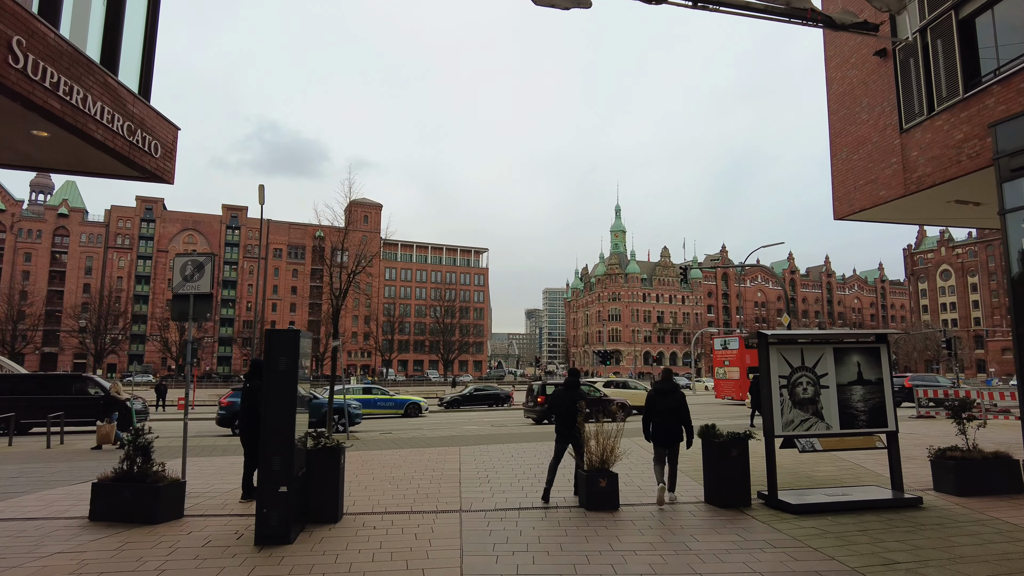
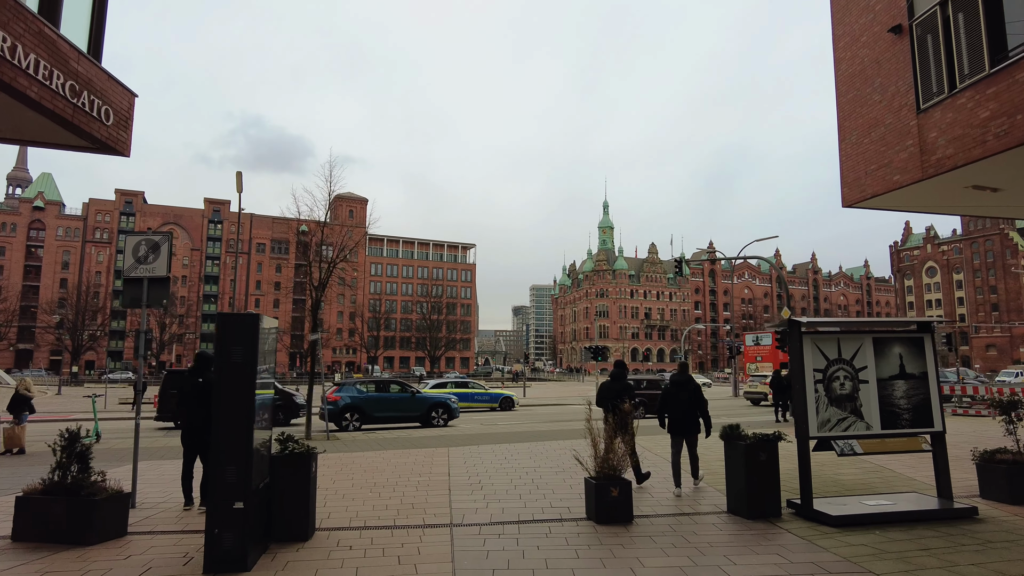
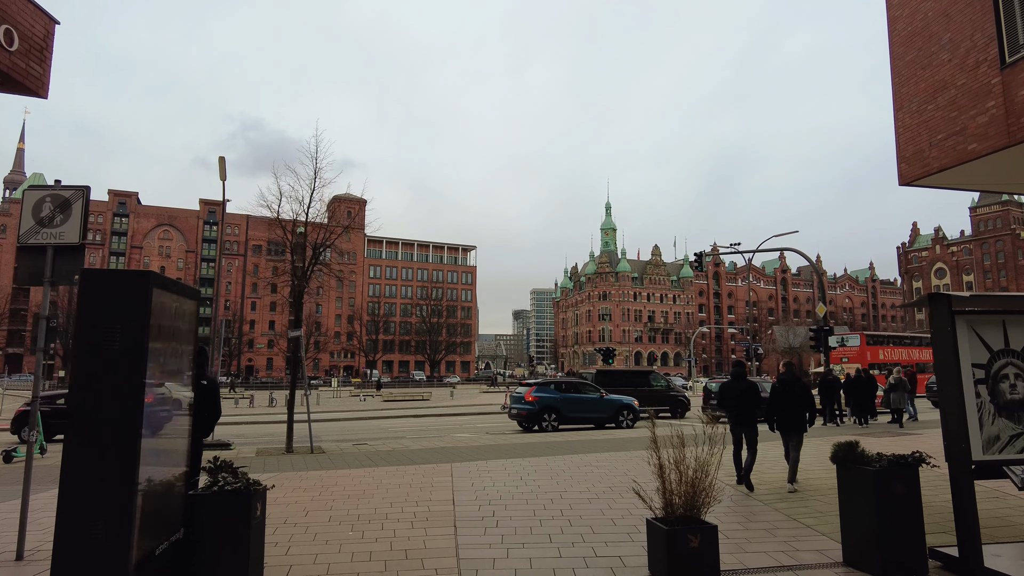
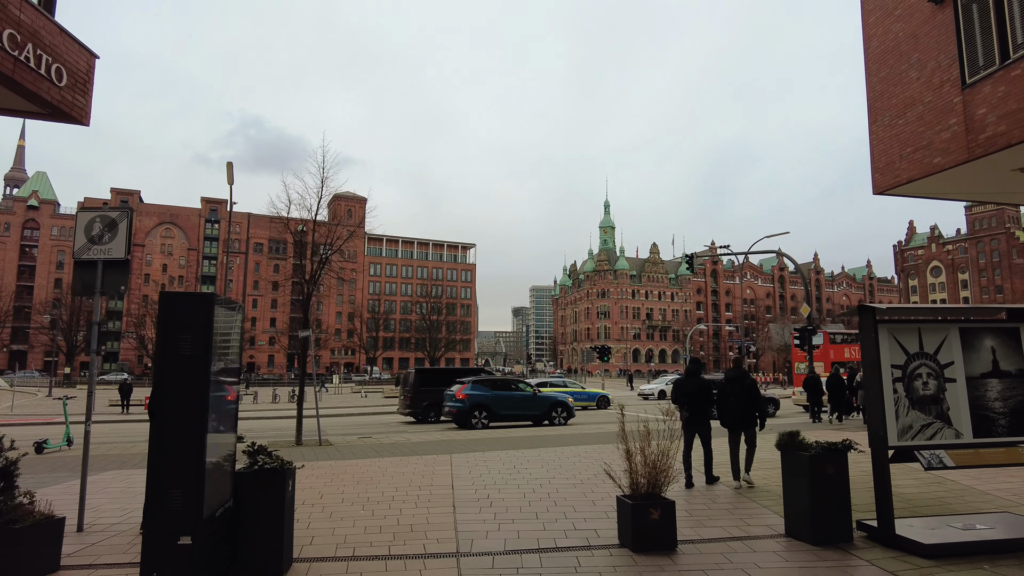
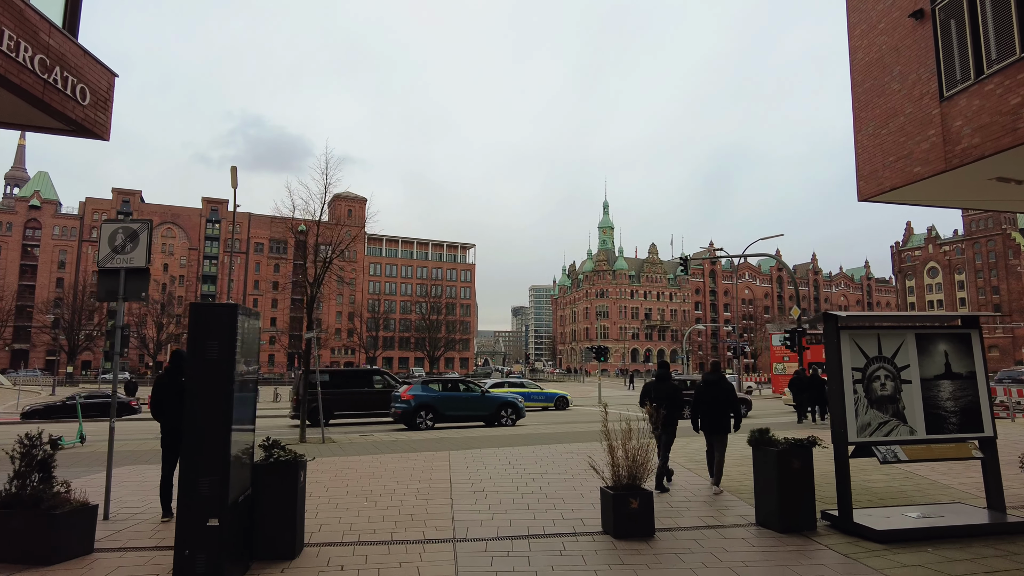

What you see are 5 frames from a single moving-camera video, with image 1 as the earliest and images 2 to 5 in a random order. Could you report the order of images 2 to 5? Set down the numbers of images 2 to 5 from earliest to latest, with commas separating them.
2, 5, 4, 3
